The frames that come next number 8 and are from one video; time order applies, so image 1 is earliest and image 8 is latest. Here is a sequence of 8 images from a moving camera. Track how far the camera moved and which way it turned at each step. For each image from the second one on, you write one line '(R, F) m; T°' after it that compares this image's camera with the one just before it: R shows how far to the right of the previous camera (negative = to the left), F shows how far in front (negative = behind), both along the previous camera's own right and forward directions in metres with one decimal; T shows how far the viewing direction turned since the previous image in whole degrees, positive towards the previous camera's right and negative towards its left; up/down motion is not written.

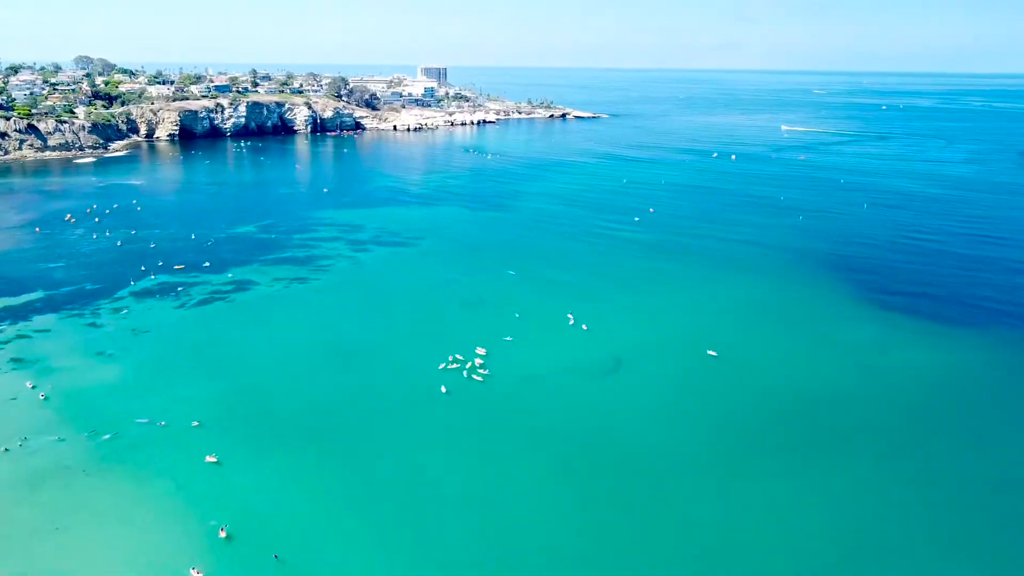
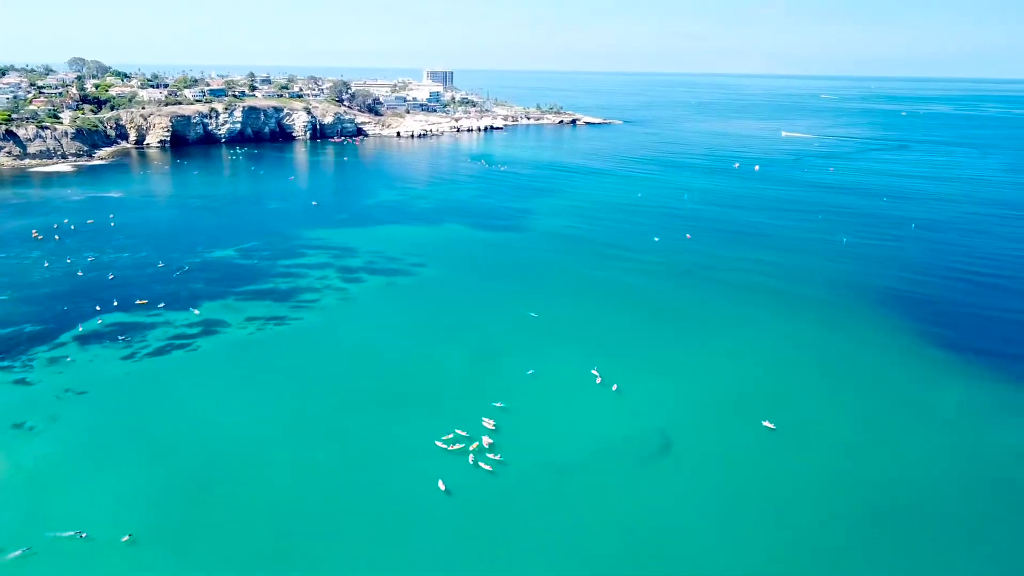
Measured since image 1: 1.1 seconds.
(-0.3, +6.3) m; 0°
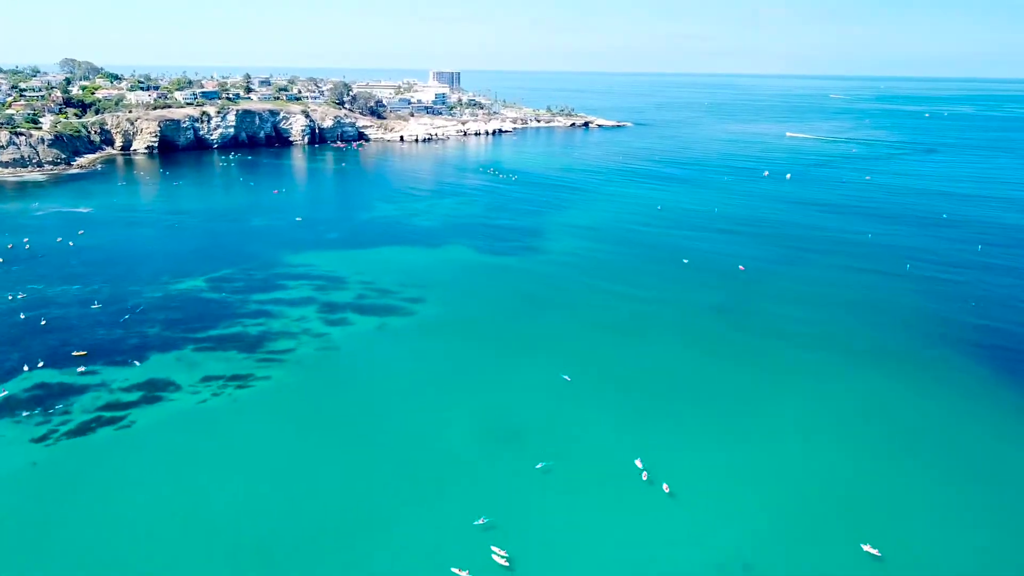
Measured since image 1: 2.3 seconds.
(-0.3, +7.2) m; -1°
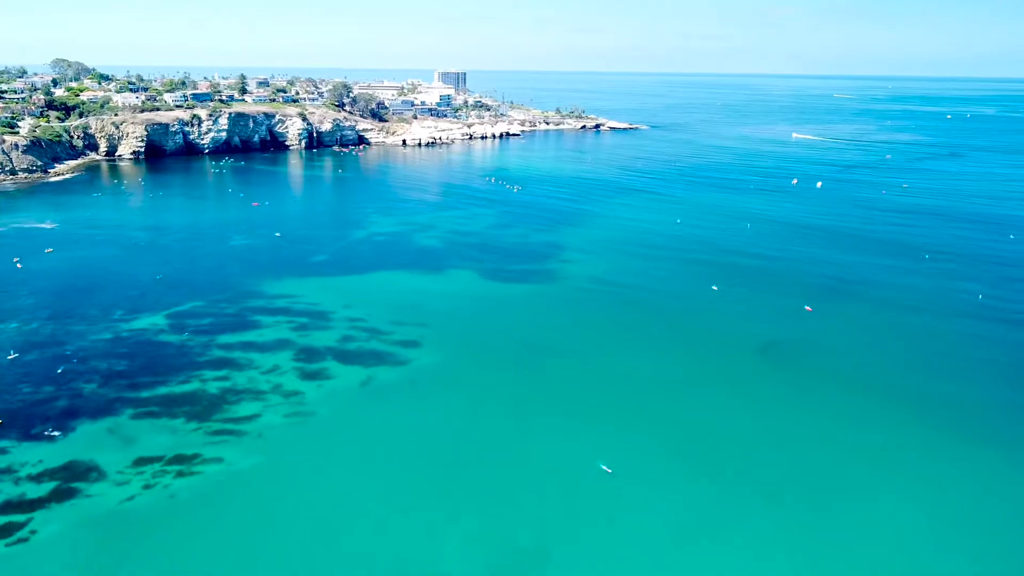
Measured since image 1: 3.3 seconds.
(-0.3, +6.6) m; 0°
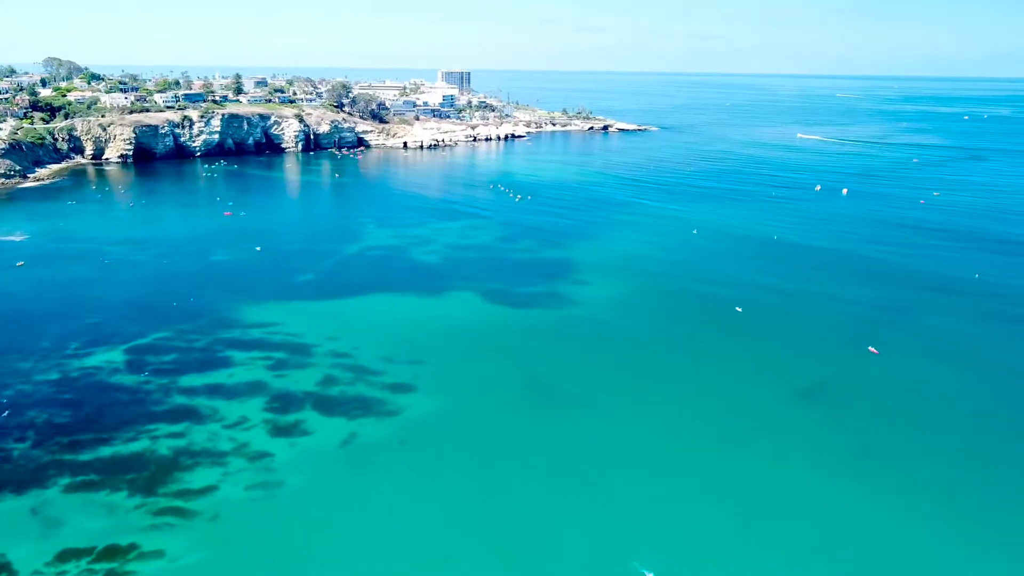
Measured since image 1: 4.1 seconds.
(-0.2, +4.8) m; 0°
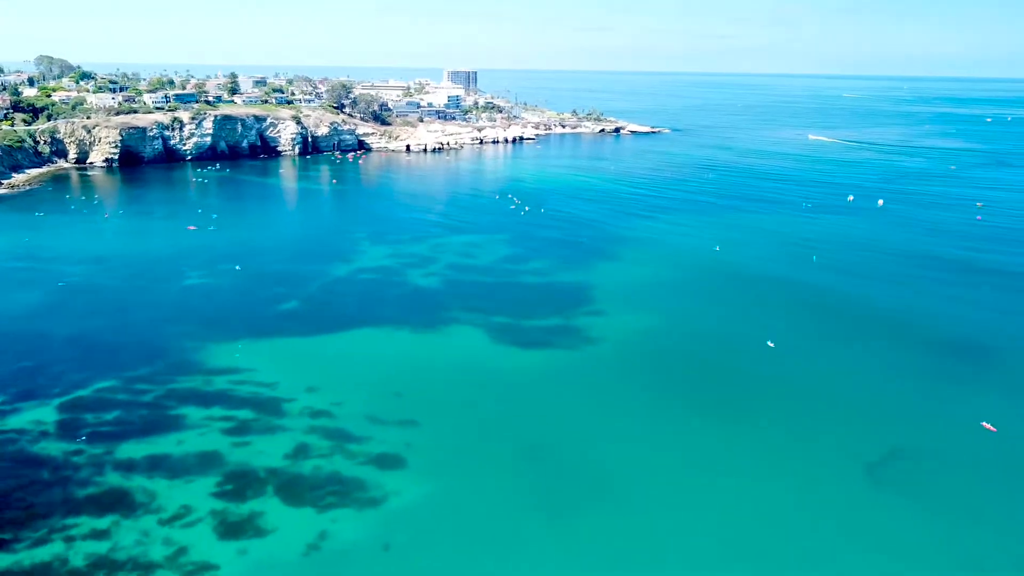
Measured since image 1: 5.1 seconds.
(-0.2, +5.7) m; 0°
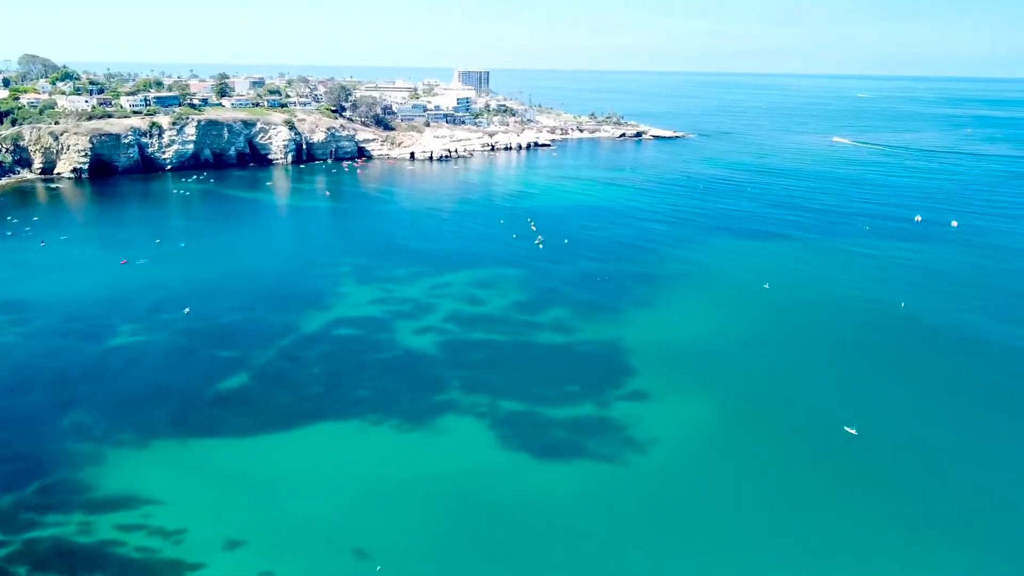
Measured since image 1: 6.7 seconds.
(-0.2, +9.6) m; -1°
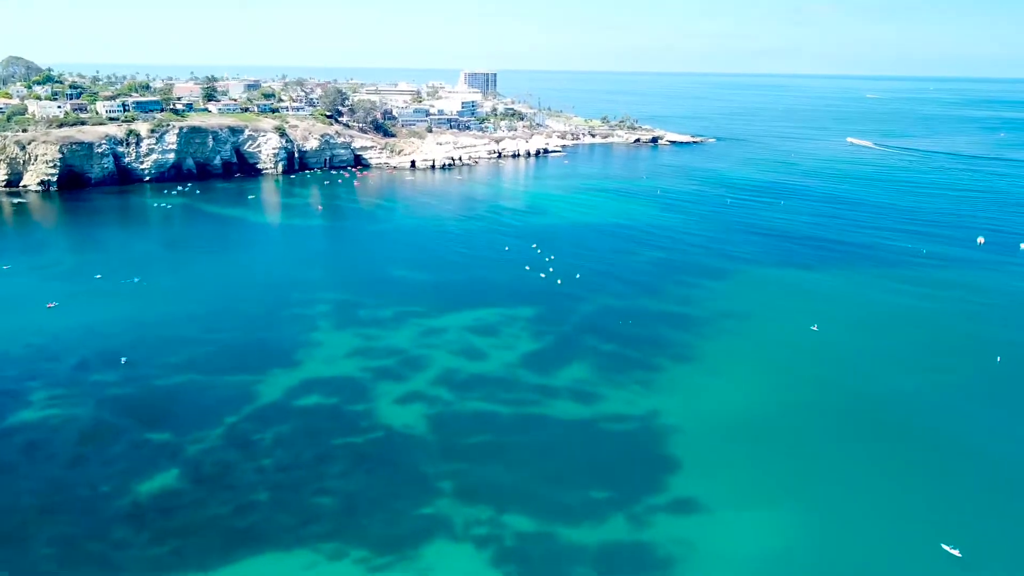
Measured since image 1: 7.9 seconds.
(-0.1, +7.2) m; 0°
